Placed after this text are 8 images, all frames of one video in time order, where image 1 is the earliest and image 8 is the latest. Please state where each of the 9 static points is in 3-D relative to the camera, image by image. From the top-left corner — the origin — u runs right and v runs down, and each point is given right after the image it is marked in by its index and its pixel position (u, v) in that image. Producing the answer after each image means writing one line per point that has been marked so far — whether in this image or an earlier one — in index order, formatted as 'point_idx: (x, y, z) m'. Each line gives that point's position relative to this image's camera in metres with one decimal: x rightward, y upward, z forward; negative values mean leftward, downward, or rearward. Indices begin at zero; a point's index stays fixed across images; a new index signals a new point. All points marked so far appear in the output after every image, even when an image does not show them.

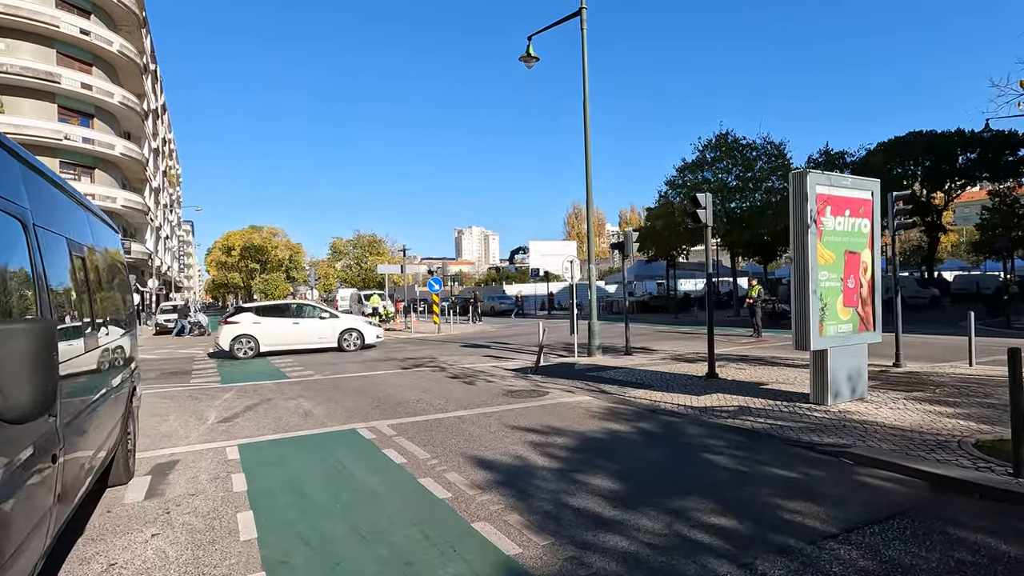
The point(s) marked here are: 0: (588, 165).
0: (+2.1, +3.7, +15.1) m
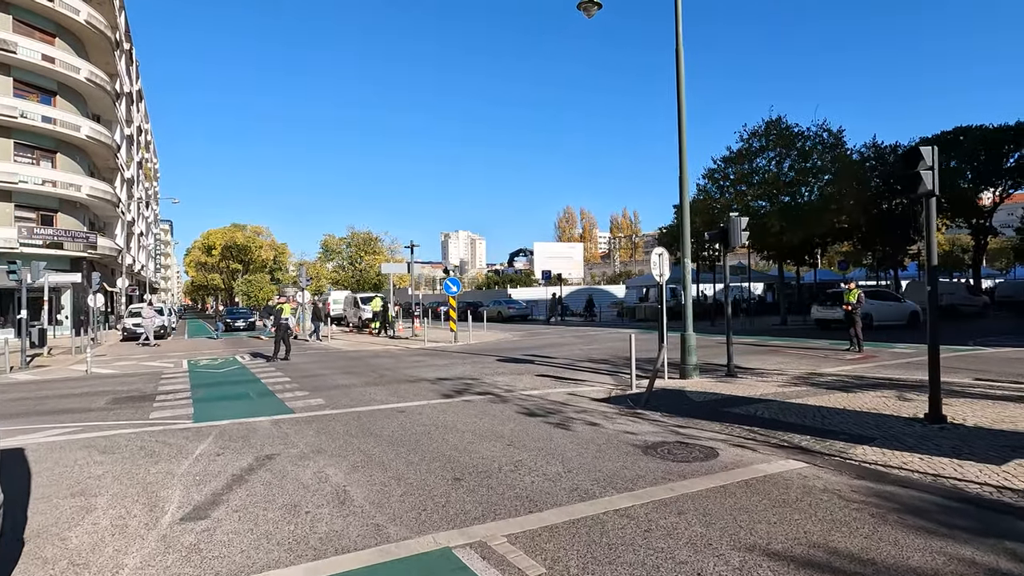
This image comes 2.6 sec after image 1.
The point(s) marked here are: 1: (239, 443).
0: (+3.7, +3.7, +11.6) m
1: (-3.6, -2.1, +7.1) m
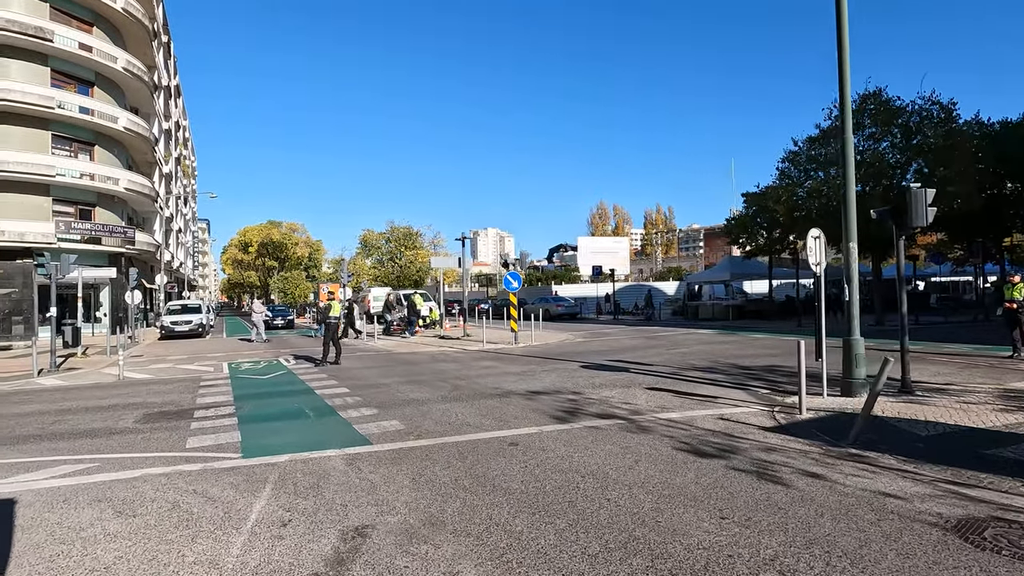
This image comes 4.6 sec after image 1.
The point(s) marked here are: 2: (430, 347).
0: (+5.7, +3.8, +9.0) m
1: (-1.8, -2.0, +4.9) m
2: (-3.0, -2.2, +19.9) m
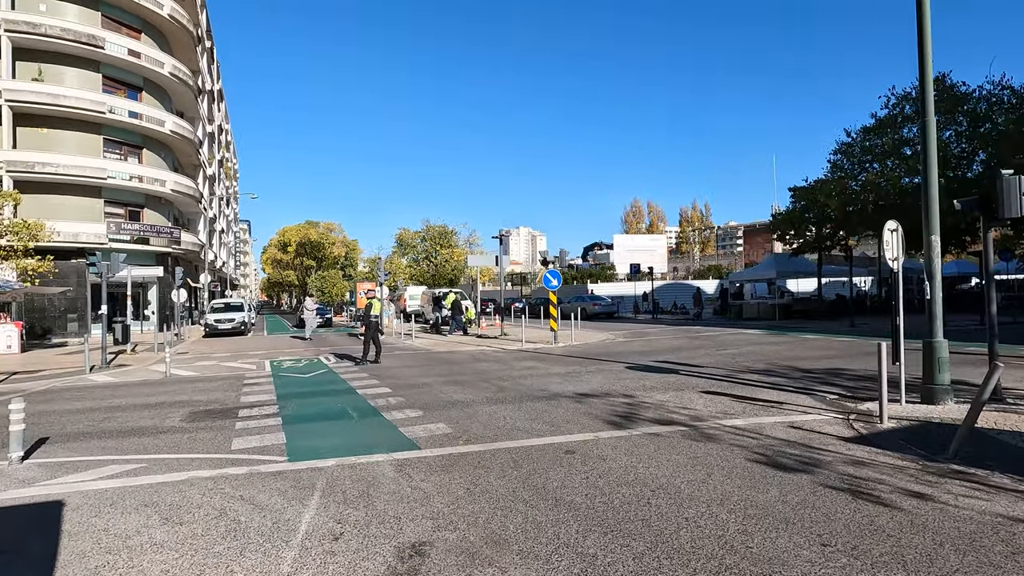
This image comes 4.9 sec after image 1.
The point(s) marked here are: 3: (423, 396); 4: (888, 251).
0: (+6.5, +3.9, +8.2) m
1: (-1.3, -1.9, +4.6) m
2: (-1.6, -2.1, +19.7) m
3: (-1.7, -2.0, +10.1) m
4: (+5.9, +0.6, +8.4) m
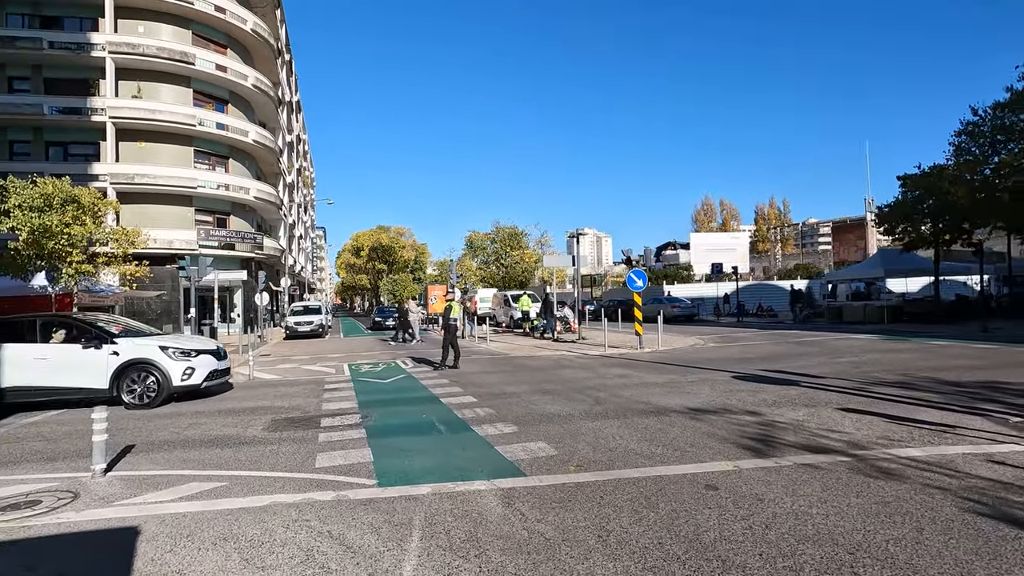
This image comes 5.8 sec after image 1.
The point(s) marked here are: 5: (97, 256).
0: (+7.9, +3.9, +6.4) m
1: (-0.2, -1.9, +3.7) m
2: (+1.3, -2.2, +18.7) m
3: (0.0, -2.0, +9.2) m
4: (+7.4, +0.6, +6.6) m
5: (-15.1, +1.1, +19.4) m
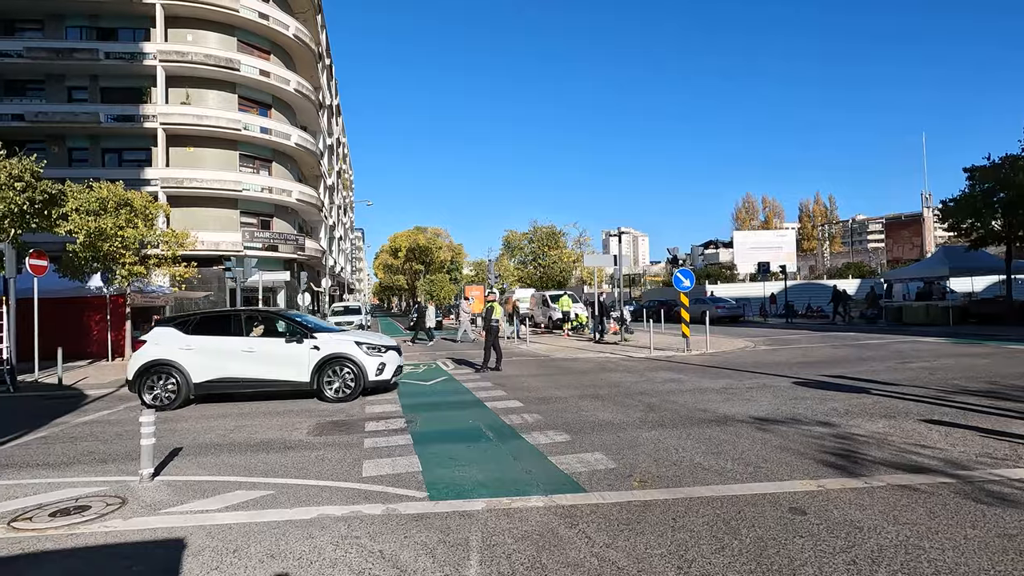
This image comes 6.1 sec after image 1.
0: (+8.5, +3.9, +5.5) m
1: (+0.2, -1.9, +3.3) m
2: (+2.7, -2.2, +18.2) m
3: (+0.8, -2.1, +8.8) m
4: (+8.0, +0.6, +5.7) m
5: (-13.6, +1.1, +20.0) m
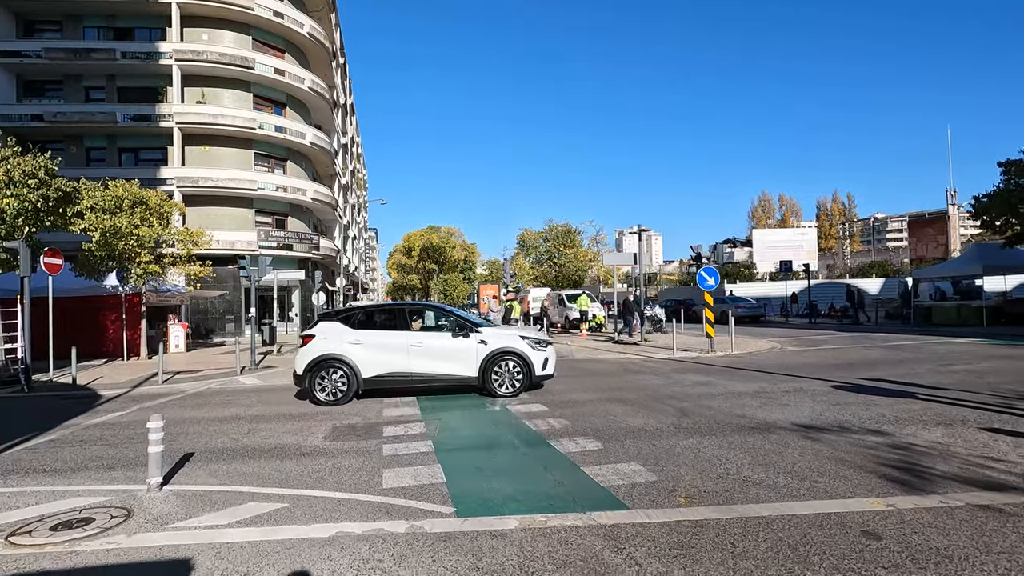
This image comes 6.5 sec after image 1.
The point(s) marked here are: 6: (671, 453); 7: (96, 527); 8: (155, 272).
0: (+8.8, +4.0, +4.8) m
1: (+0.5, -1.9, +2.8) m
2: (+3.3, -2.2, +17.6) m
3: (+1.2, -2.0, +8.3) m
4: (+8.3, +0.7, +5.1) m
5: (-12.9, +1.1, +19.8) m
6: (+1.9, -2.0, +6.4) m
7: (-3.7, -2.1, +4.7) m
8: (-12.7, +0.6, +18.9) m
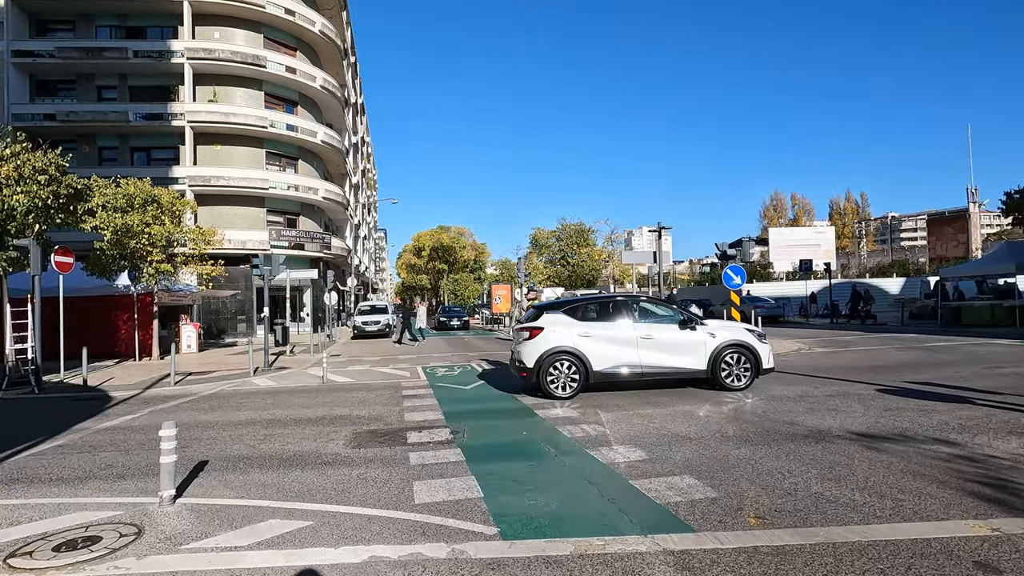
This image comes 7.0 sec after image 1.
0: (+9.2, +4.0, +4.2) m
1: (+0.9, -1.9, +2.3) m
2: (+3.9, -2.1, +17.1) m
3: (+1.7, -2.0, +7.8) m
4: (+8.7, +0.7, +4.5) m
5: (-12.3, +1.2, +19.5) m
6: (+2.3, -1.9, +5.8) m
7: (-3.3, -2.1, +4.3) m
8: (-12.0, +0.6, +18.6) m
